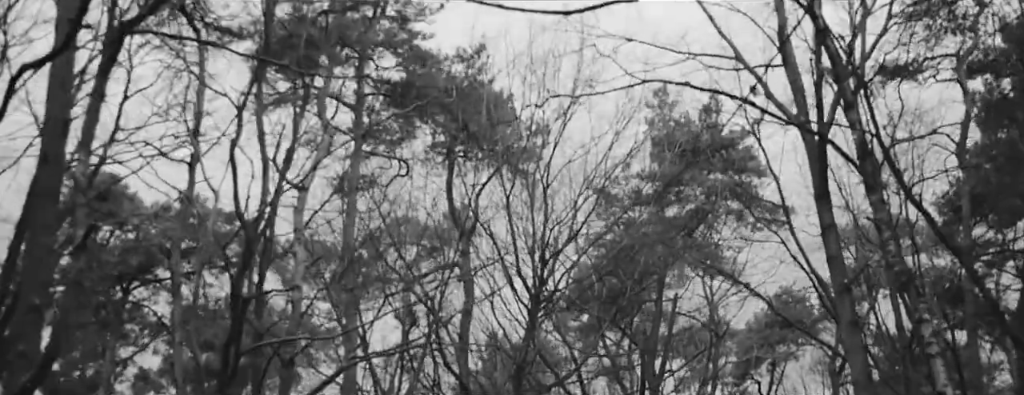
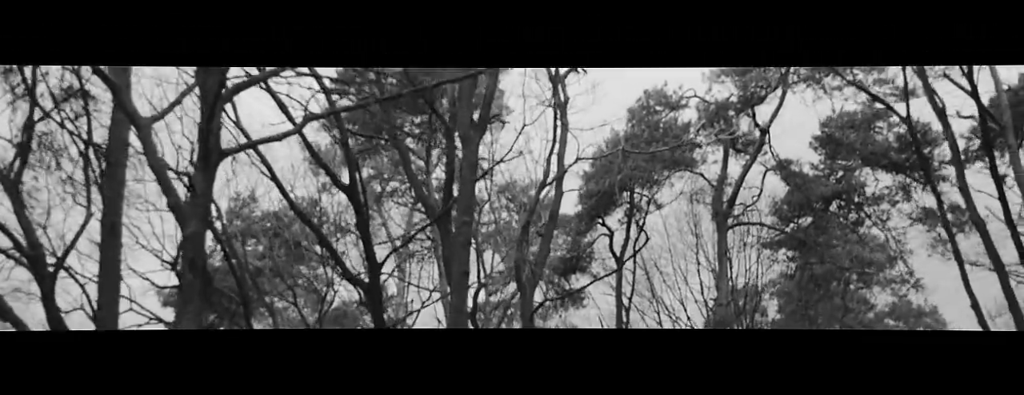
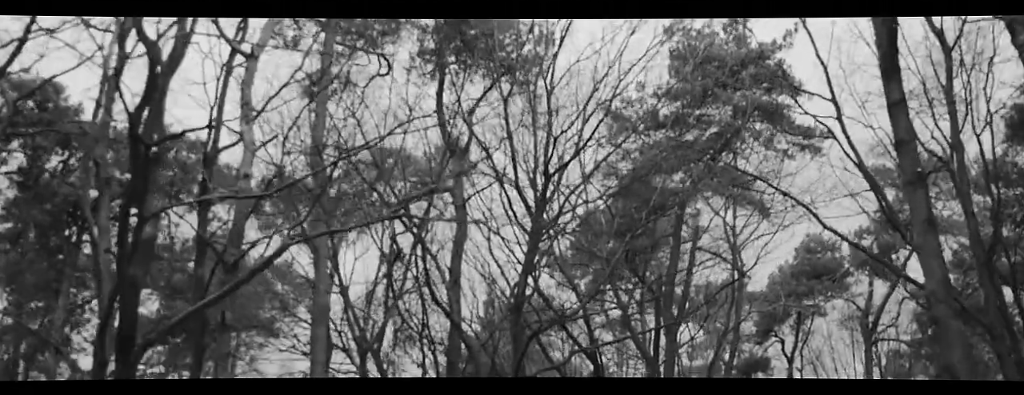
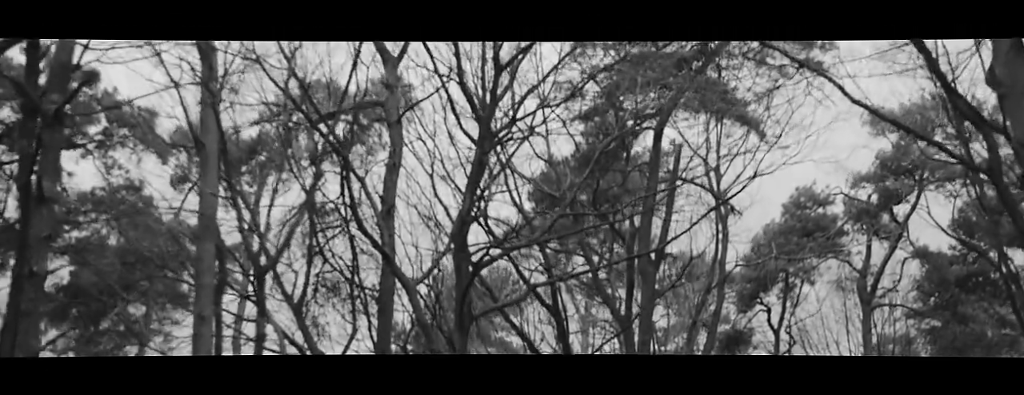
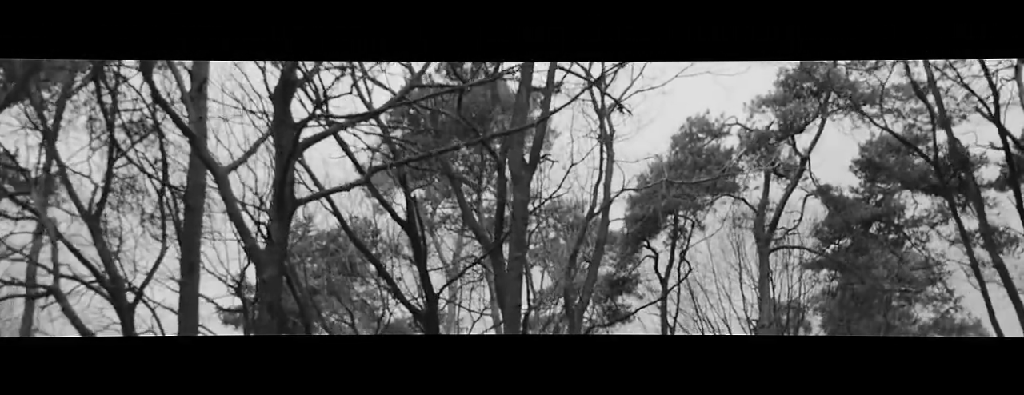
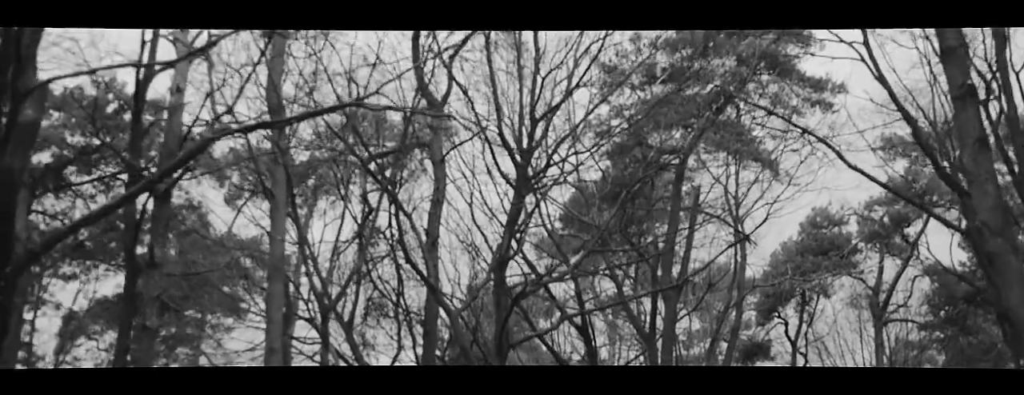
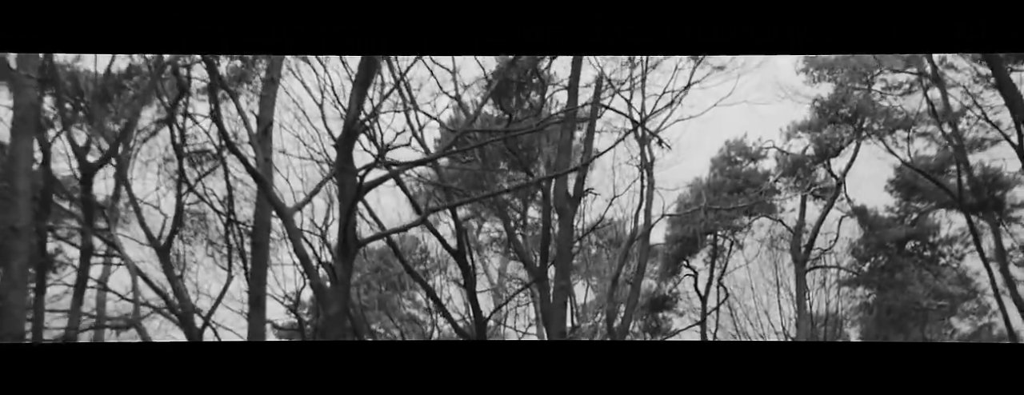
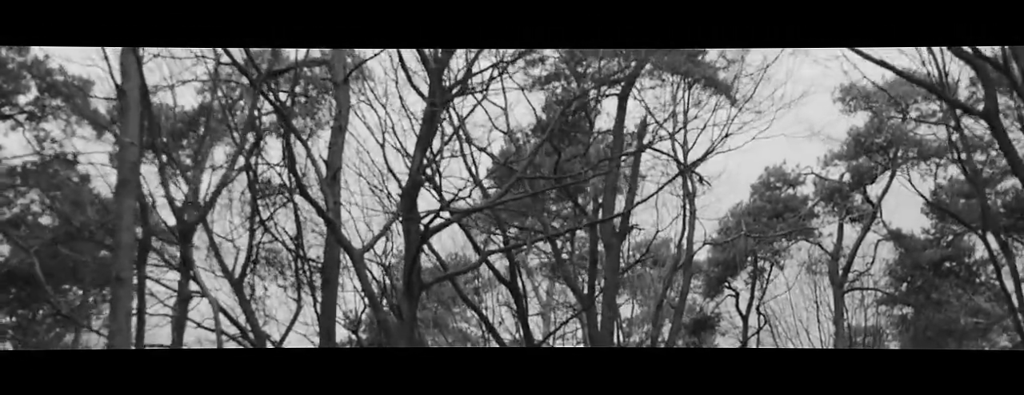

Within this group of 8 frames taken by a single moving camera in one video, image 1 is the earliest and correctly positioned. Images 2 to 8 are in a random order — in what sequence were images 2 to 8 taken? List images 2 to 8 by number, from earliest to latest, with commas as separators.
3, 6, 4, 8, 7, 5, 2
